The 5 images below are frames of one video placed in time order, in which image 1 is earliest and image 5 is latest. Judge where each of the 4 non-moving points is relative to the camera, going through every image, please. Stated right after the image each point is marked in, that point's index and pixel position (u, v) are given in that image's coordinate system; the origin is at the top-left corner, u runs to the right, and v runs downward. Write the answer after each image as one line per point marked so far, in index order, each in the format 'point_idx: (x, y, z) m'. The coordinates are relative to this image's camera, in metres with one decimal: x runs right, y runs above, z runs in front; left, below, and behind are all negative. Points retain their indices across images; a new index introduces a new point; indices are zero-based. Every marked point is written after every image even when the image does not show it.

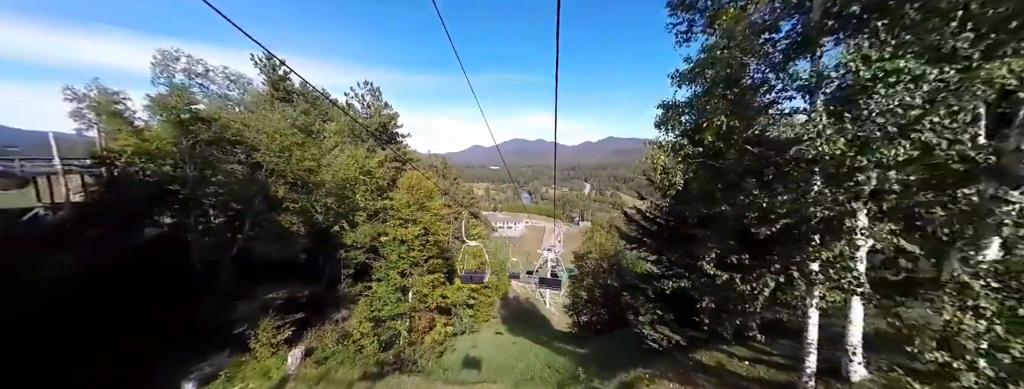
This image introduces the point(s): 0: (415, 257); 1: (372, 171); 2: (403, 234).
0: (-5.6, -3.7, +18.1) m
1: (-8.3, +1.4, +17.9) m
2: (-6.1, -2.2, +17.5) m
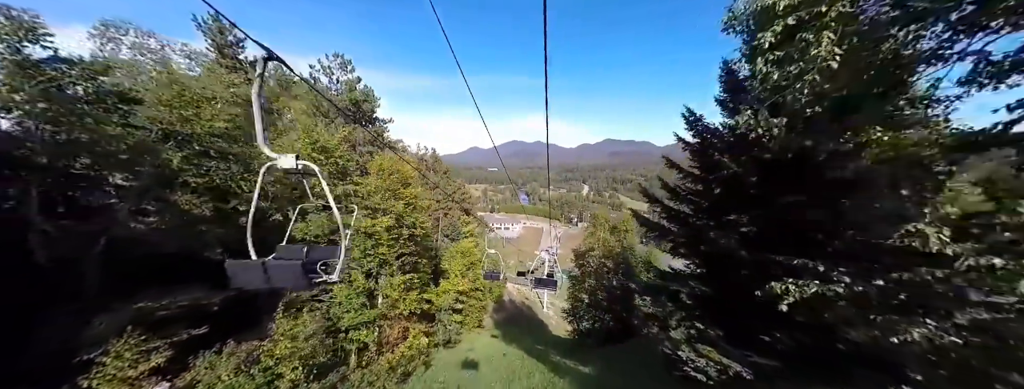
0: (-6.2, -2.9, +15.0) m
1: (-8.8, +2.2, +14.9) m
2: (-6.7, -1.5, +14.5) m
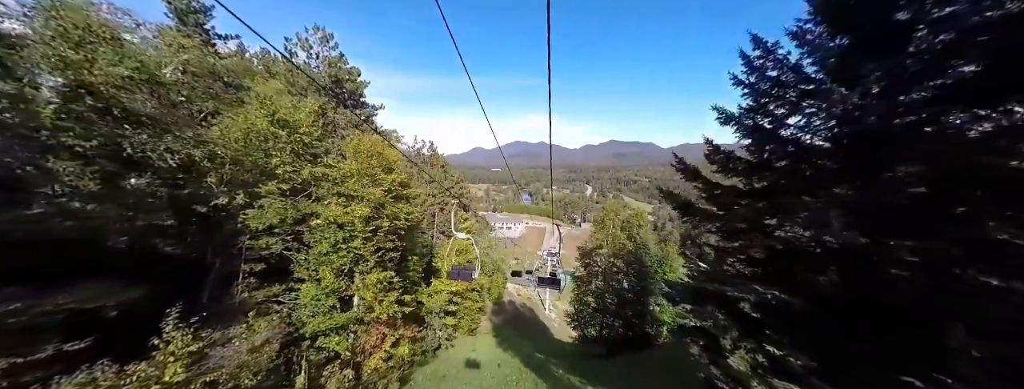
0: (-6.3, -2.3, +12.9) m
1: (-8.9, +2.8, +12.8) m
2: (-6.8, -0.8, +12.4) m
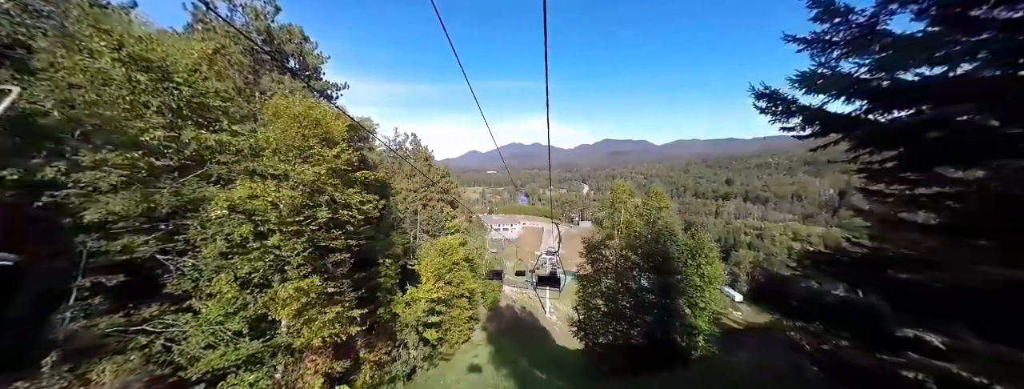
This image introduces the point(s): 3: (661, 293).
0: (-6.8, -1.6, +9.1) m
1: (-9.6, +3.4, +9.0) m
2: (-7.3, -0.2, +8.6) m
3: (+6.7, -4.4, +13.9) m
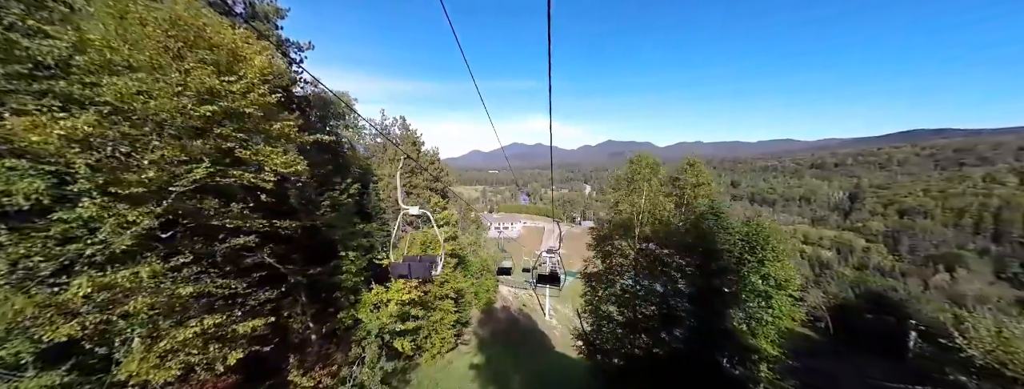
0: (-7.3, -0.5, +5.6) m
1: (-10.0, +4.6, +5.5) m
2: (-7.8, +0.9, +5.1) m
3: (+6.2, -3.5, +10.3) m
